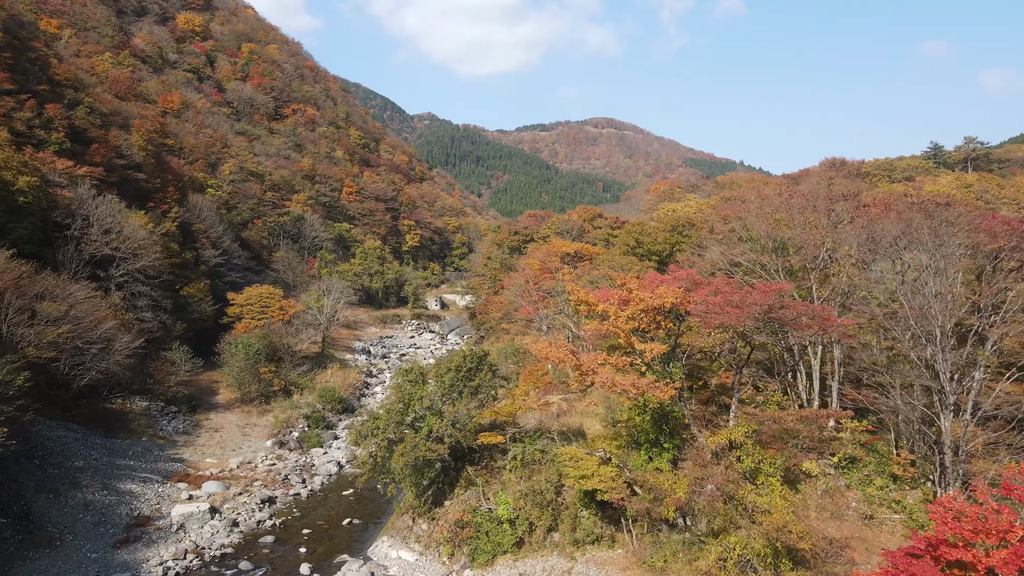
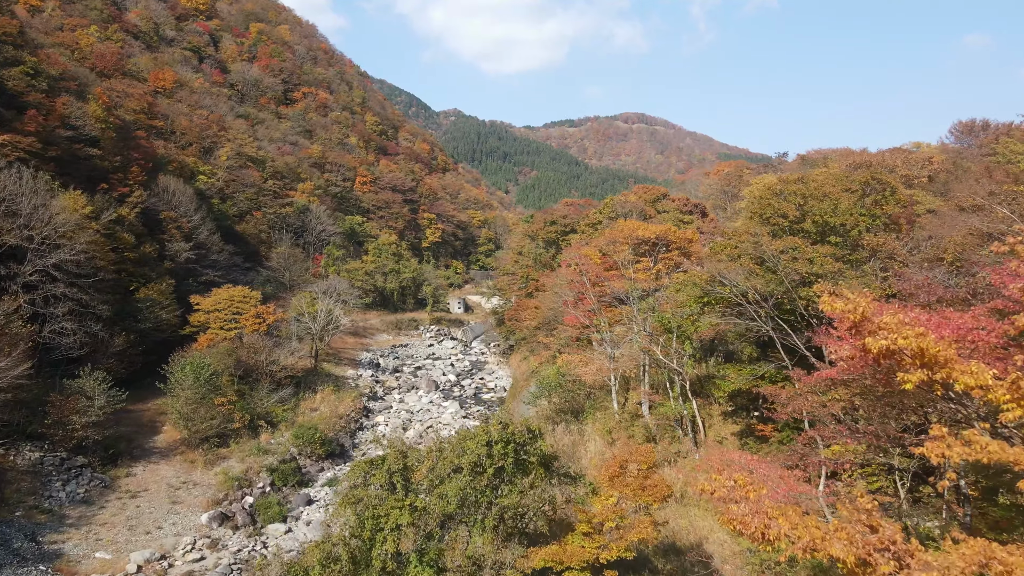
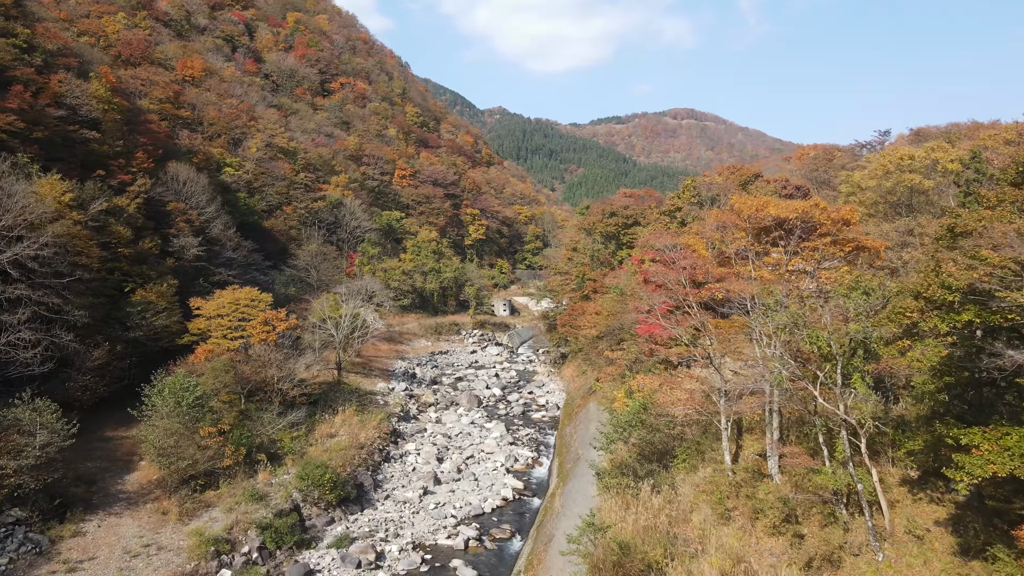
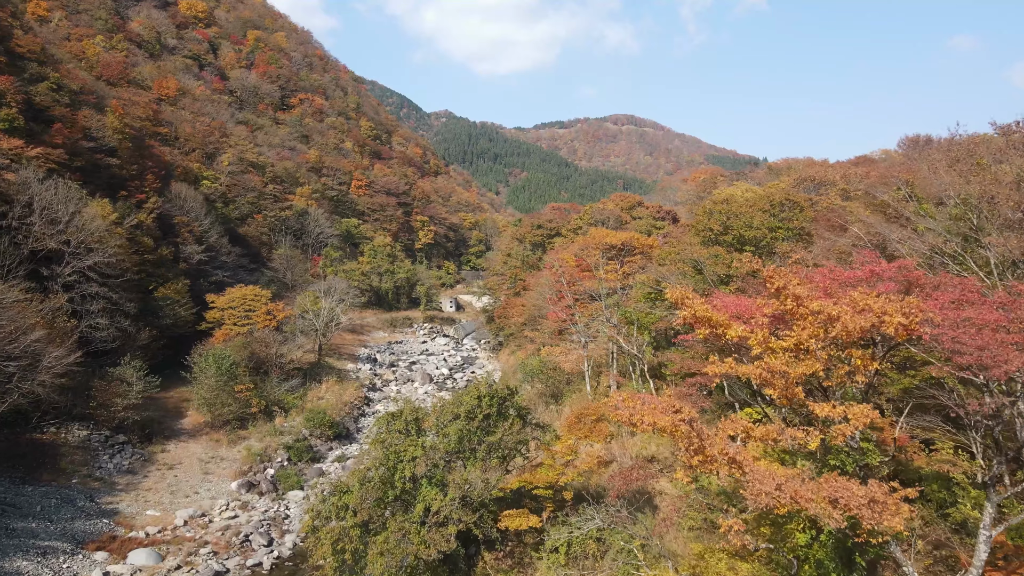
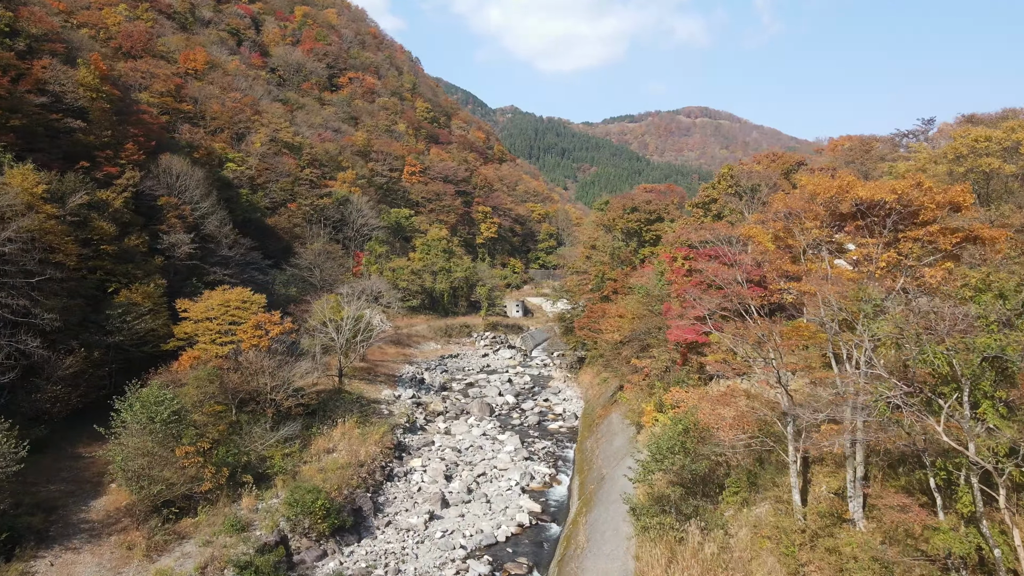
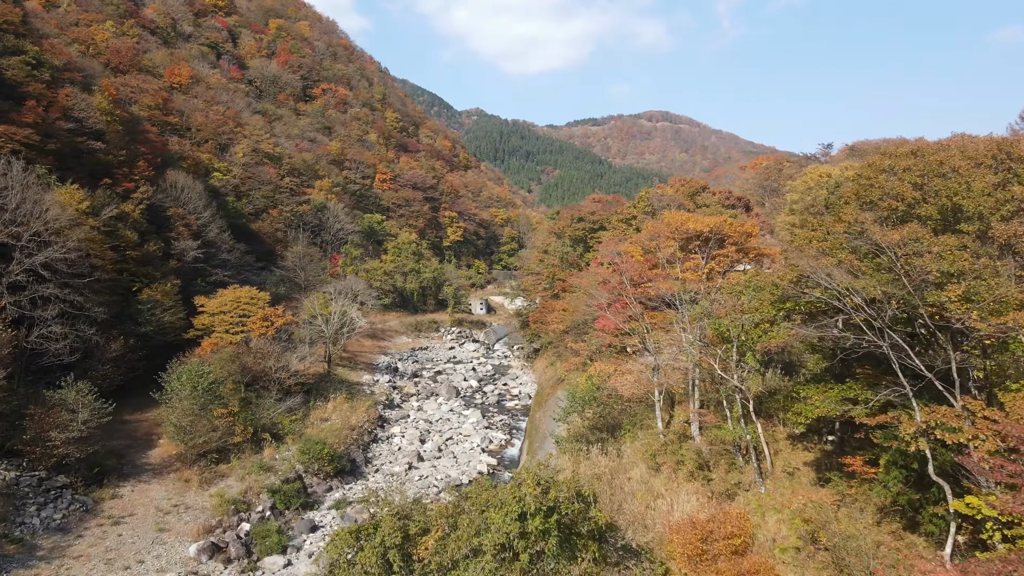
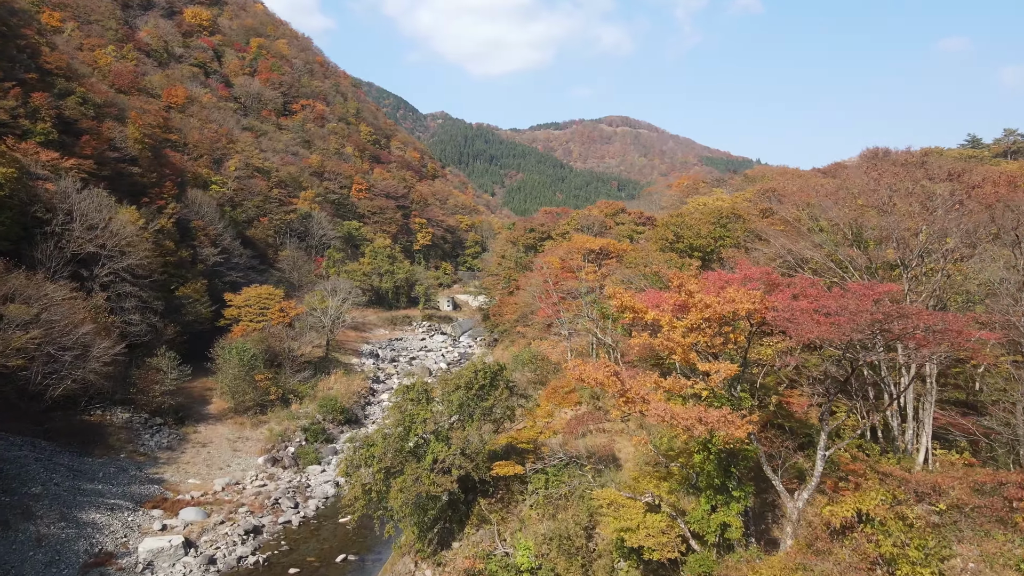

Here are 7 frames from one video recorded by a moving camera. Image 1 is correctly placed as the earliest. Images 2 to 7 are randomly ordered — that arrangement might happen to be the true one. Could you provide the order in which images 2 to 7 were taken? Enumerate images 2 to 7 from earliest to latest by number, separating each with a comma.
7, 4, 2, 6, 3, 5
